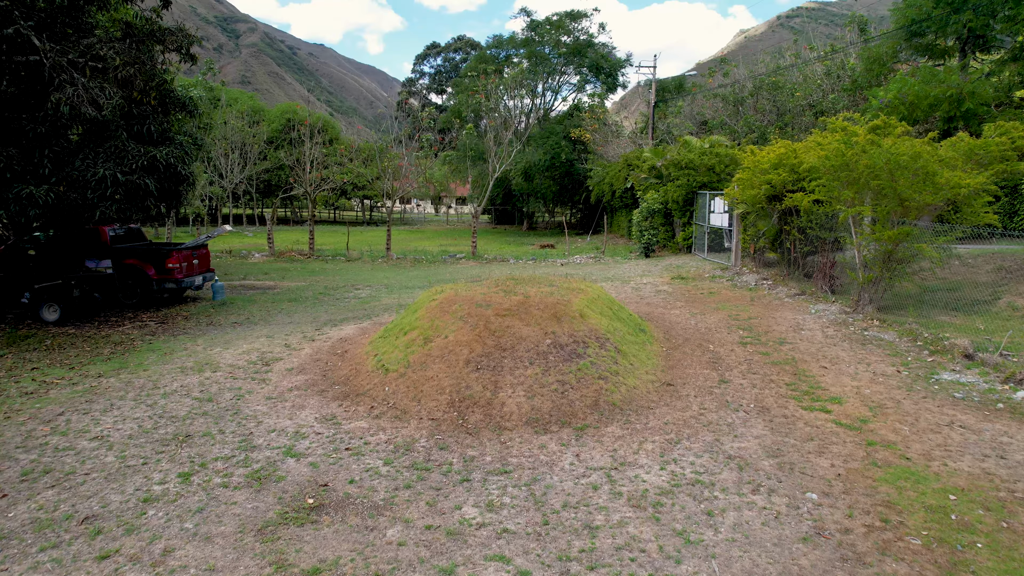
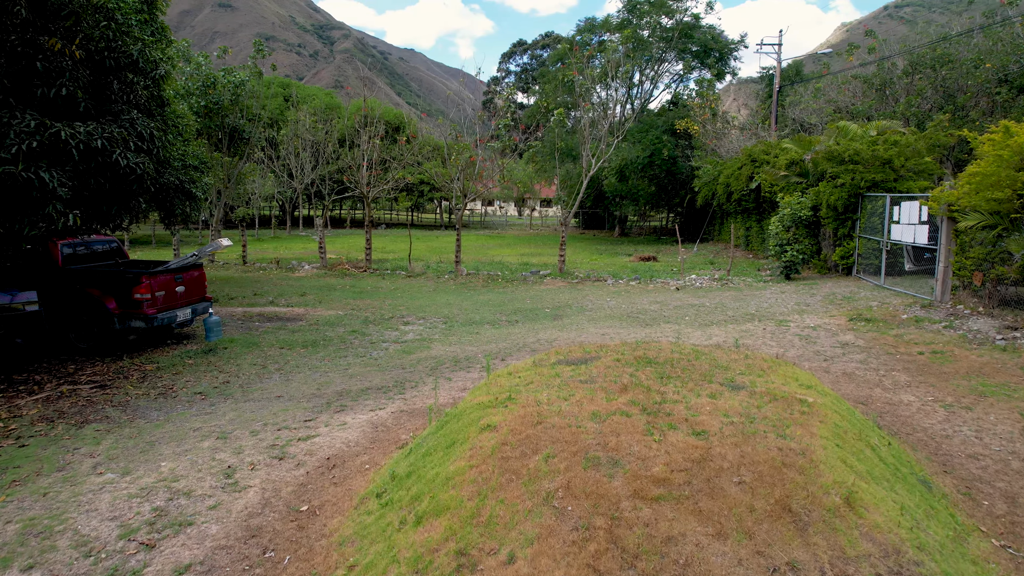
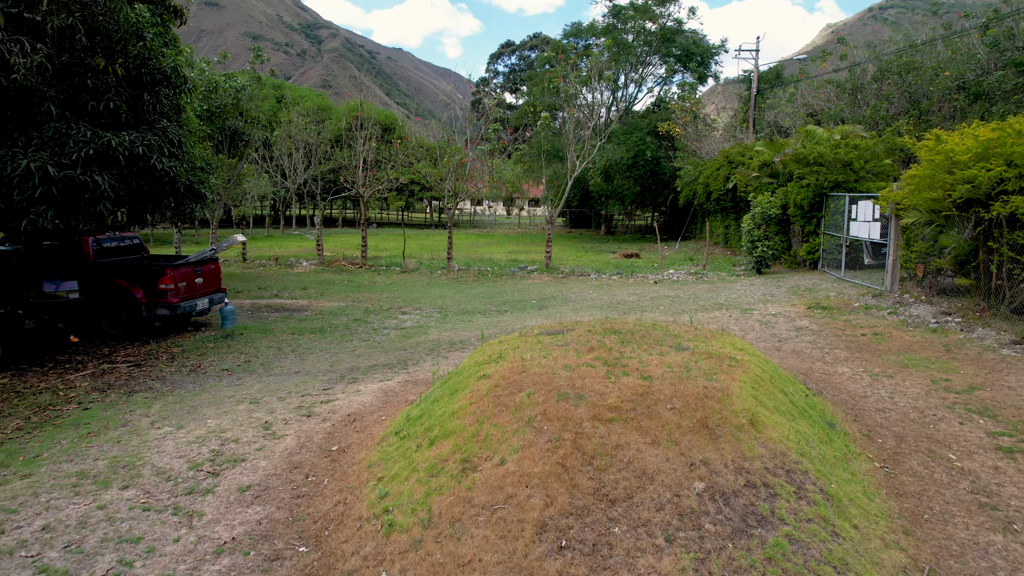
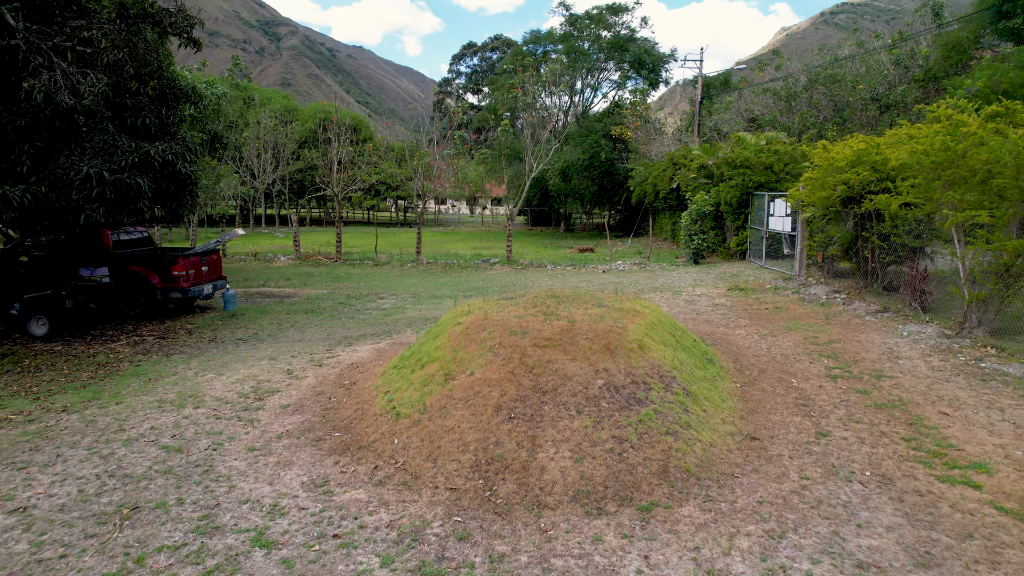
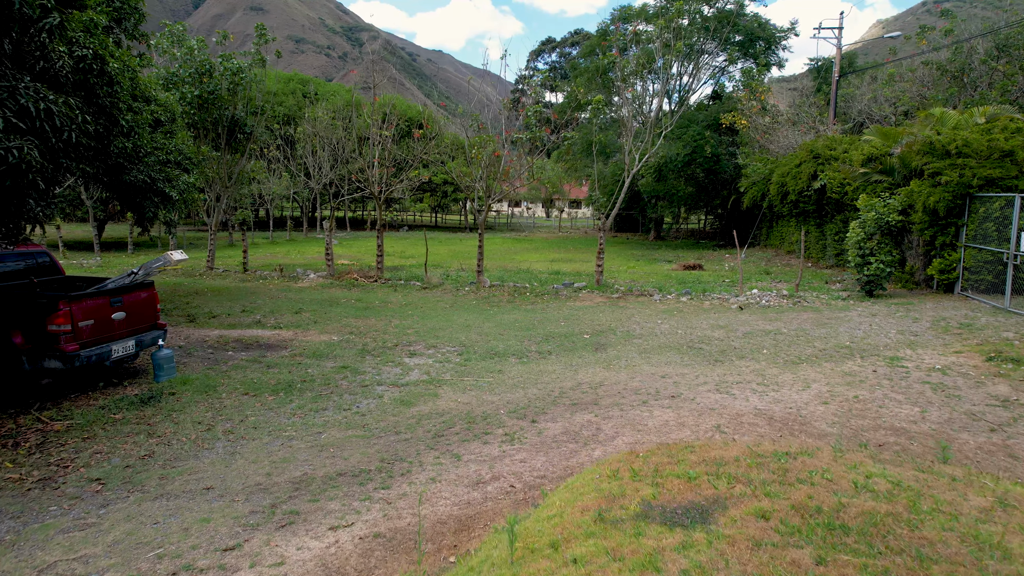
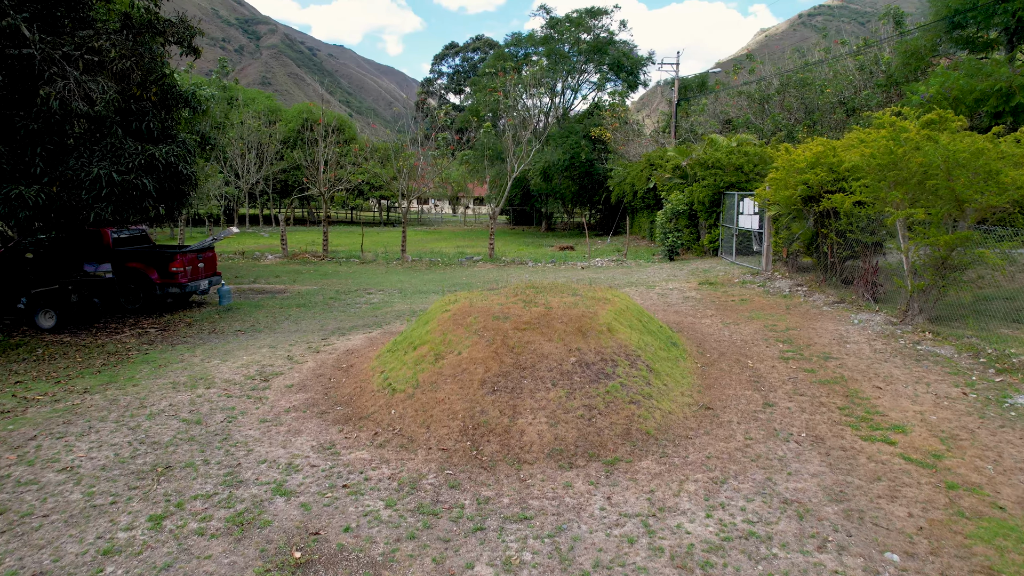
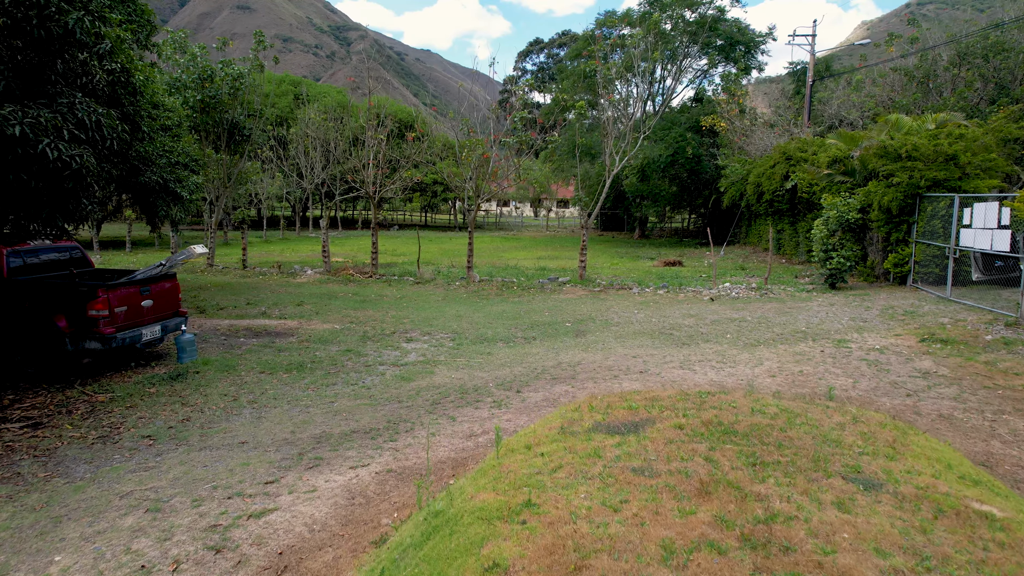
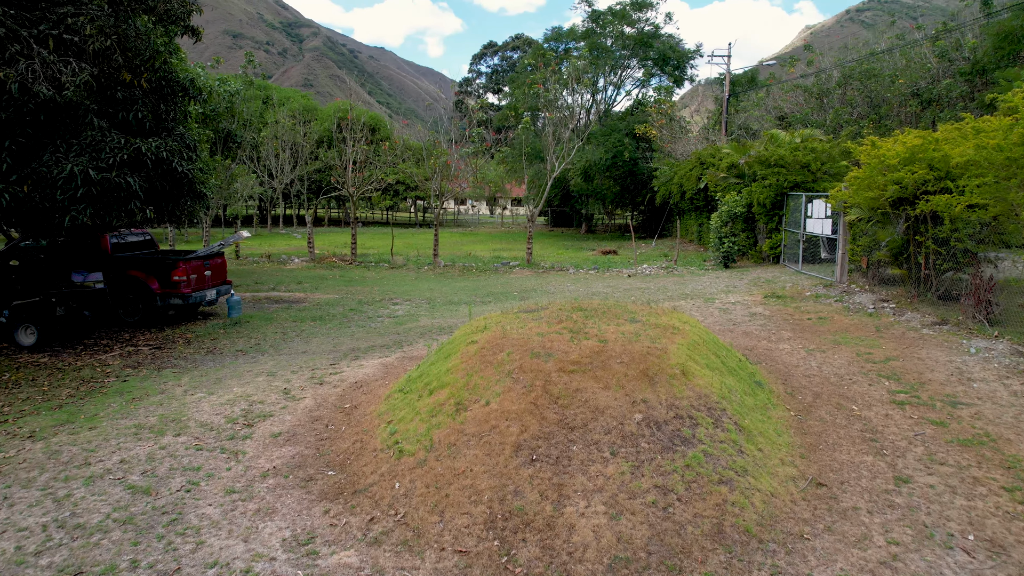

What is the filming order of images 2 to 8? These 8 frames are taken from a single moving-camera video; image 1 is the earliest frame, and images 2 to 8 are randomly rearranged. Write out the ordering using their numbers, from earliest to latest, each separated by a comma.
6, 4, 8, 3, 2, 7, 5
